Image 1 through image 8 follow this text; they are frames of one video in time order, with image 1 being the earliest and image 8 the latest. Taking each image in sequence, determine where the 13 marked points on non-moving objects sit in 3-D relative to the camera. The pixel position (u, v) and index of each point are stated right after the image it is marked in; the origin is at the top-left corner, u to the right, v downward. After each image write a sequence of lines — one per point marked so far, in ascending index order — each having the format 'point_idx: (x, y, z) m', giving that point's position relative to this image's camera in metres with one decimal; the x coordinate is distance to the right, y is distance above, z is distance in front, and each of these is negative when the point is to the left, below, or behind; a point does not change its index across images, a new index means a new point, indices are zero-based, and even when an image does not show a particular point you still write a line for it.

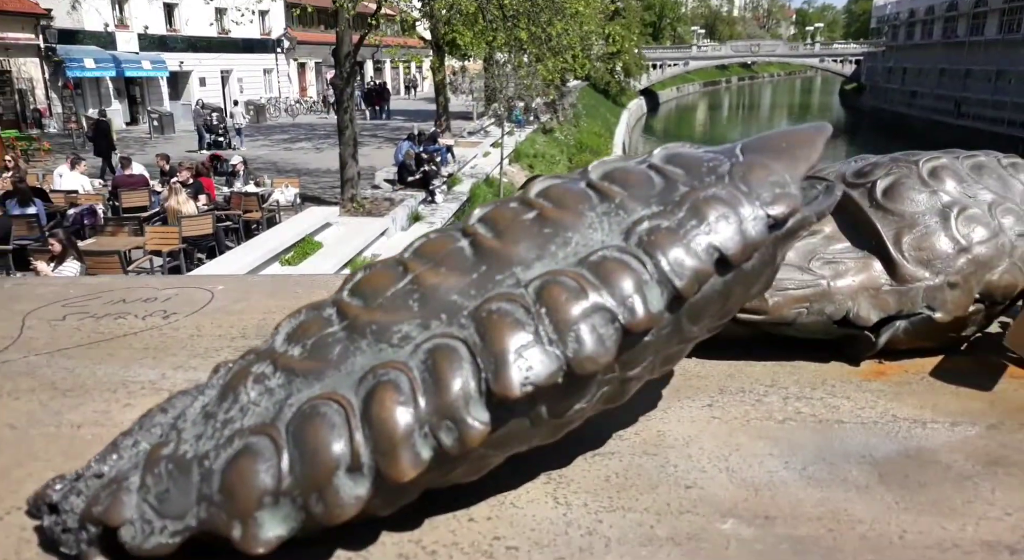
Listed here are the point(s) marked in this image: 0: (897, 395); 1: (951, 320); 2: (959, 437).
0: (+1.4, -0.4, +2.8) m
1: (+1.7, -0.2, +3.0) m
2: (+1.4, -0.5, +2.4) m
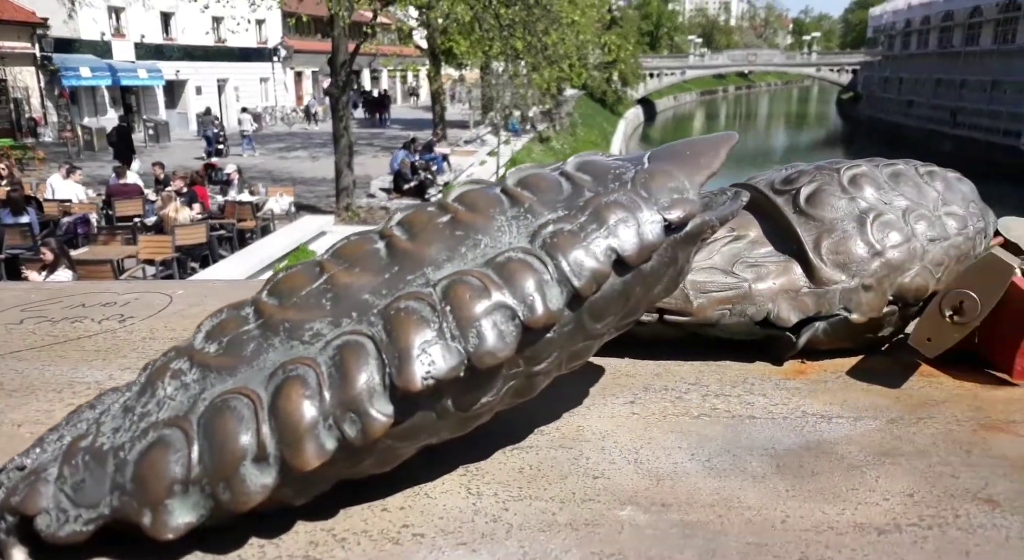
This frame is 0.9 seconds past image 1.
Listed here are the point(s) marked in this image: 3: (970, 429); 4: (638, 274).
0: (+1.1, -0.4, +2.9) m
1: (+1.5, -0.2, +3.2) m
2: (+1.2, -0.5, +2.6) m
3: (+1.5, -0.5, +2.5) m
4: (+0.4, 0.0, +2.2) m
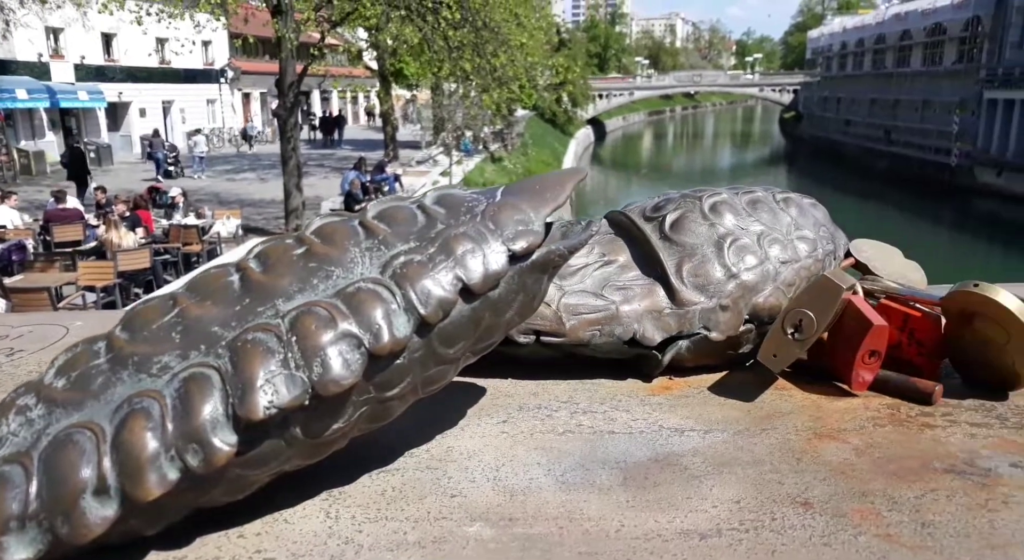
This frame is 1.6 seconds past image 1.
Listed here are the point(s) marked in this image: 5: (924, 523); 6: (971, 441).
0: (+0.6, -0.5, +3.1) m
1: (+0.9, -0.3, +3.4) m
2: (+0.7, -0.6, +2.8) m
3: (+1.0, -0.6, +2.7) m
4: (-0.1, -0.1, +2.3) m
5: (+1.1, -0.7, +2.1) m
6: (+1.6, -0.5, +2.6) m
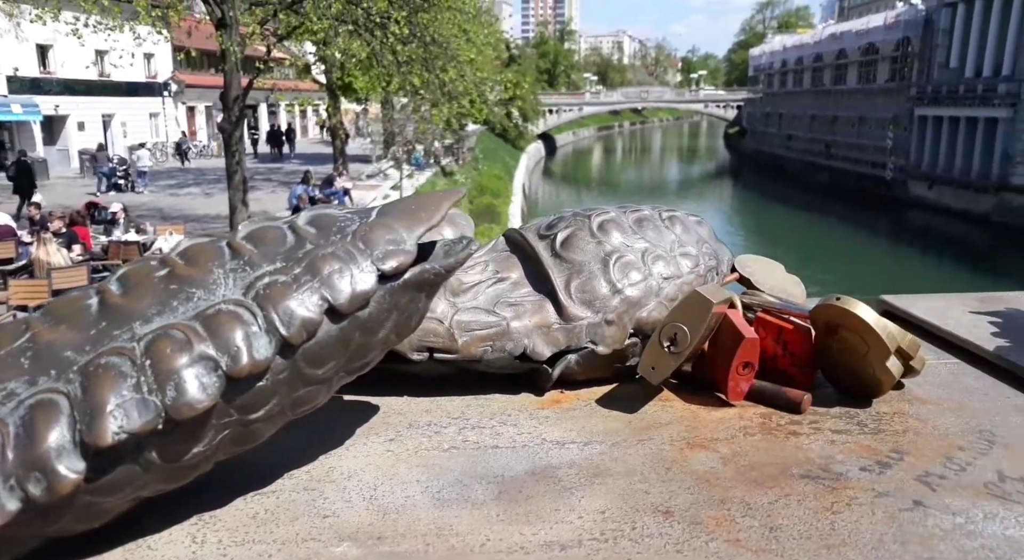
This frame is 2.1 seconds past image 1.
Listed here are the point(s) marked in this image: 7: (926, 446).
0: (+0.2, -0.6, +3.2) m
1: (+0.5, -0.3, +3.5) m
2: (+0.3, -0.6, +2.8) m
3: (+0.6, -0.6, +2.8) m
4: (-0.5, -0.1, +2.3) m
5: (+0.8, -0.7, +2.2) m
6: (+1.1, -0.6, +2.8) m
7: (+1.4, -0.6, +2.7) m
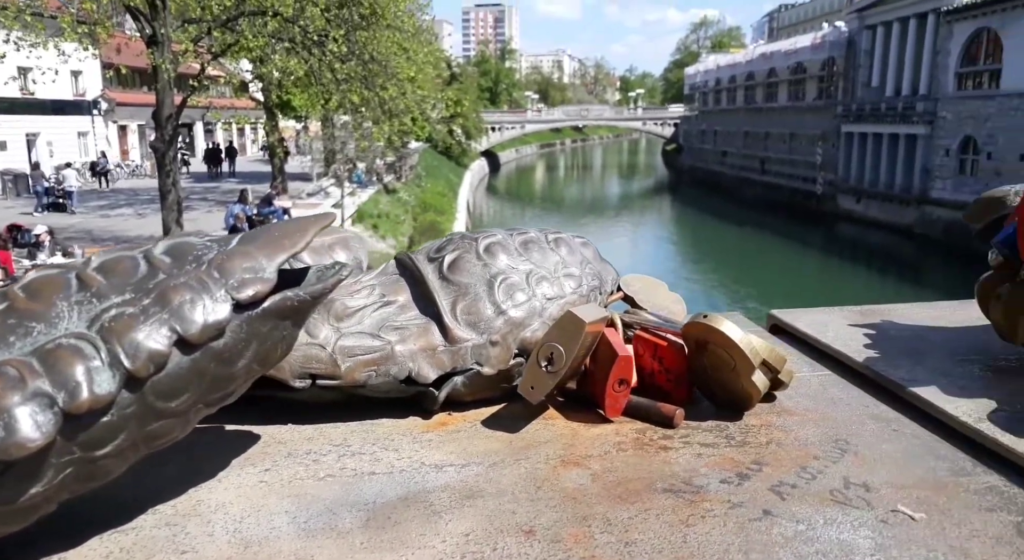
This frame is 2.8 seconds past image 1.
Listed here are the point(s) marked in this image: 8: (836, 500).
0: (-0.3, -0.7, +3.2) m
1: (-0.1, -0.4, +3.5) m
2: (-0.2, -0.7, +2.8) m
3: (+0.1, -0.7, +2.9) m
4: (-0.9, -0.2, +2.3) m
5: (+0.3, -0.8, +2.3) m
6: (+0.7, -0.7, +2.8) m
7: (+1.0, -0.6, +2.8) m
8: (+1.0, -0.7, +2.5) m
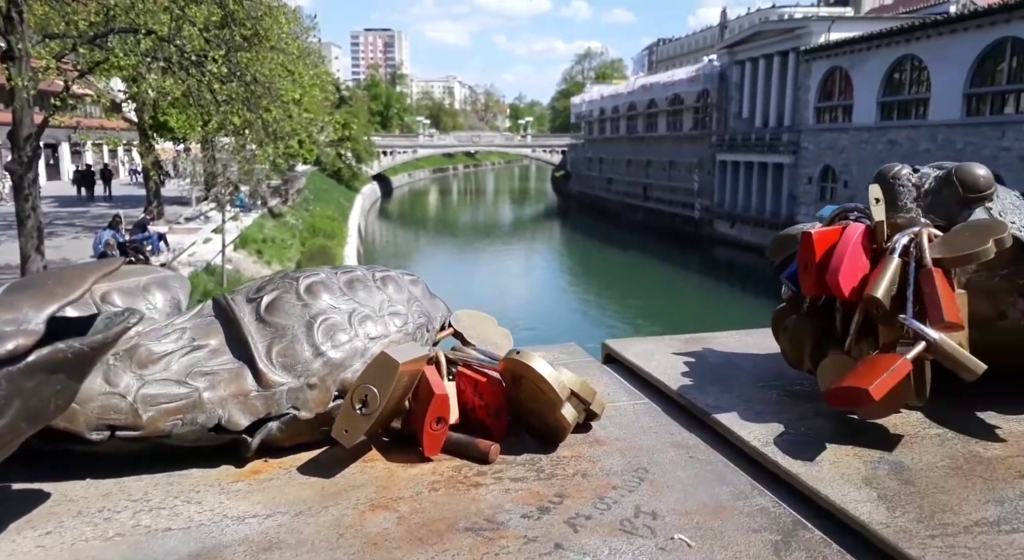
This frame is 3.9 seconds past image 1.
0: (-1.1, -0.9, +3.1) m
1: (-0.9, -0.6, +3.5) m
2: (-0.9, -0.9, +2.8) m
3: (-0.6, -0.9, +2.9) m
4: (-1.5, -0.4, +2.1) m
5: (-0.3, -0.9, +2.3) m
6: (0.0, -0.8, +2.9) m
7: (+0.3, -0.8, +2.9) m
8: (+0.4, -0.8, +2.6) m
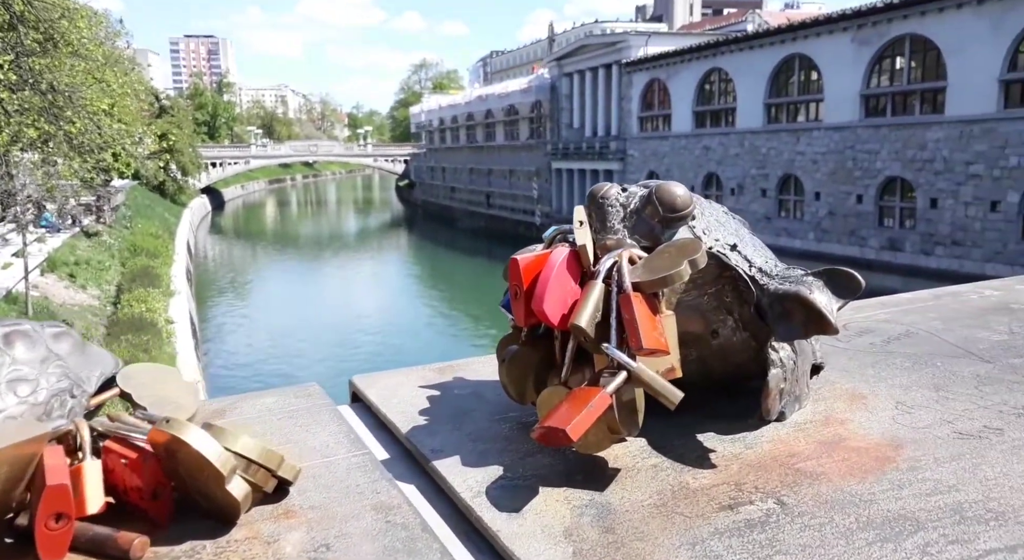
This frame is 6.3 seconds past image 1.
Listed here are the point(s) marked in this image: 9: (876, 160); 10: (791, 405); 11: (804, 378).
0: (-2.2, -1.1, +2.4) m
1: (-2.1, -0.8, +2.8) m
2: (-1.9, -1.1, +2.1) m
3: (-1.6, -1.1, +2.2) m
4: (-2.5, -0.6, +1.3) m
5: (-1.3, -1.1, +1.7) m
6: (-1.1, -1.0, +2.4) m
7: (-0.8, -0.9, +2.4) m
8: (-0.7, -1.0, +2.1) m
9: (+7.7, +2.5, +16.4) m
10: (+1.2, -0.5, +3.3) m
11: (+1.3, -0.4, +3.4) m
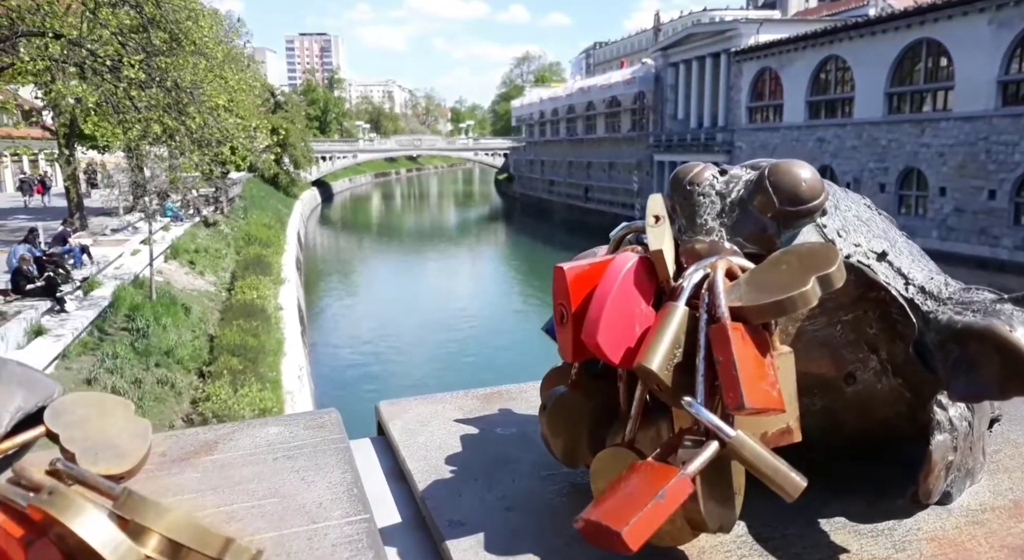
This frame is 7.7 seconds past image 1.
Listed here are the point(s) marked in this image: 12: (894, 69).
0: (-2.1, -1.1, +1.8) m
1: (-2.0, -0.8, +2.2) m
2: (-1.9, -1.1, +1.5) m
3: (-1.6, -1.1, +1.6) m
4: (-2.5, -0.6, +0.8) m
5: (-1.3, -1.1, +1.1) m
6: (-1.1, -1.0, +1.7) m
7: (-0.8, -1.0, +1.7) m
8: (-0.7, -1.0, +1.4) m
9: (+9.5, +2.4, +14.5) m
10: (+1.4, -0.6, +2.3) m
11: (+1.4, -0.5, +2.4) m
12: (+8.5, +4.9, +17.3) m
